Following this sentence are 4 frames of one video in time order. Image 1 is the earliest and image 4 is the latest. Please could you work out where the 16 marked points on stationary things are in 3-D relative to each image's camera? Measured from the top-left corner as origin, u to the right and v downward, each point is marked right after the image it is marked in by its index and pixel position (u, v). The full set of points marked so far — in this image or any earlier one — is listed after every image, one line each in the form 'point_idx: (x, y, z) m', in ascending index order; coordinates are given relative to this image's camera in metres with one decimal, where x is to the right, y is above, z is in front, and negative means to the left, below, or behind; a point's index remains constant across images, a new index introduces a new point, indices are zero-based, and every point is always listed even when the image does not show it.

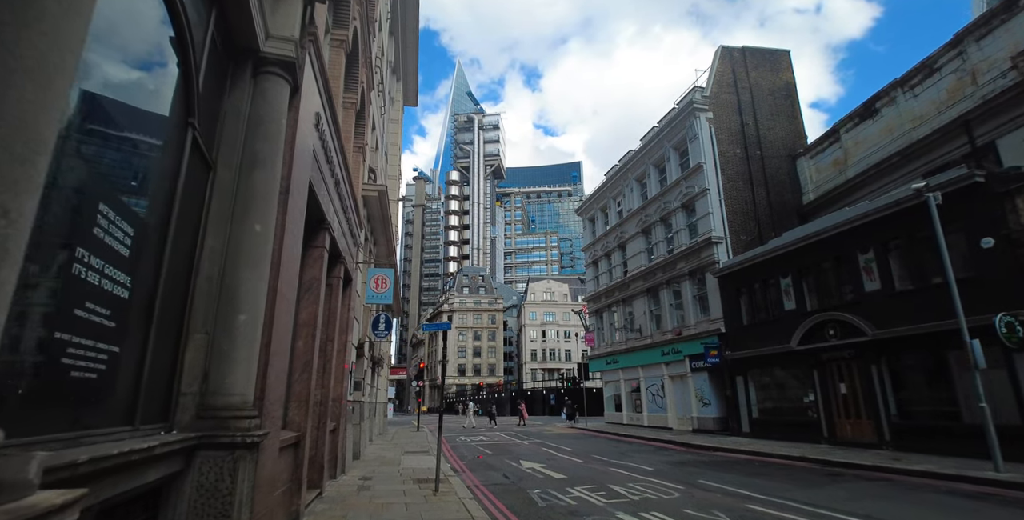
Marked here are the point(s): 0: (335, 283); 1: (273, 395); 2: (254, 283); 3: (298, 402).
0: (-3.6, -0.5, +10.1) m
1: (-2.5, -1.4, +5.4) m
2: (-2.5, -0.2, +4.9) m
3: (-3.1, -2.1, +7.4) m
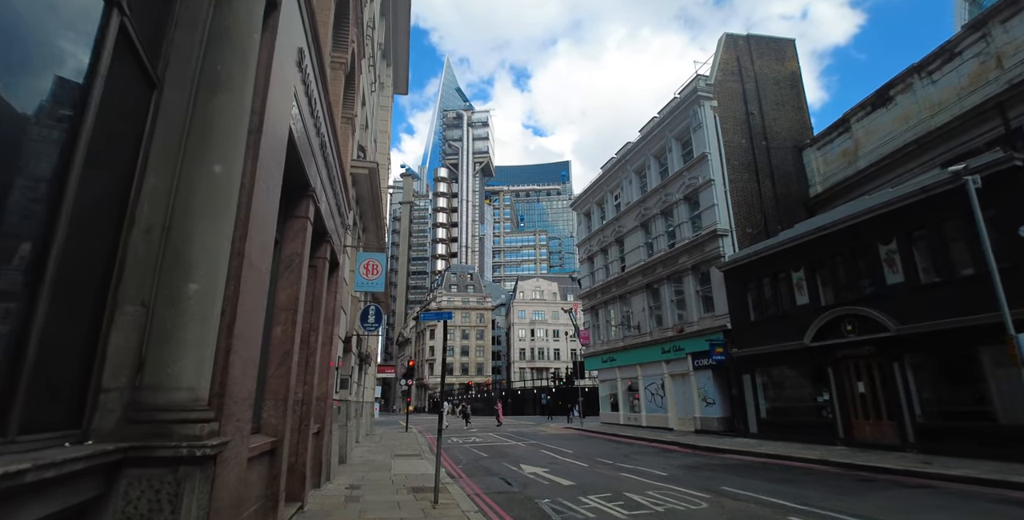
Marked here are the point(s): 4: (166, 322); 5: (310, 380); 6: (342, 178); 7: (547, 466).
0: (-3.4, -0.1, +8.9) m
1: (-2.2, -1.1, +4.2) m
2: (-2.2, +0.1, +3.7) m
3: (-2.9, -1.7, +6.2) m
4: (-2.3, -0.4, +3.4) m
5: (-3.3, -2.0, +8.3) m
6: (-3.6, +1.8, +10.8) m
7: (+1.0, -6.0, +14.7) m
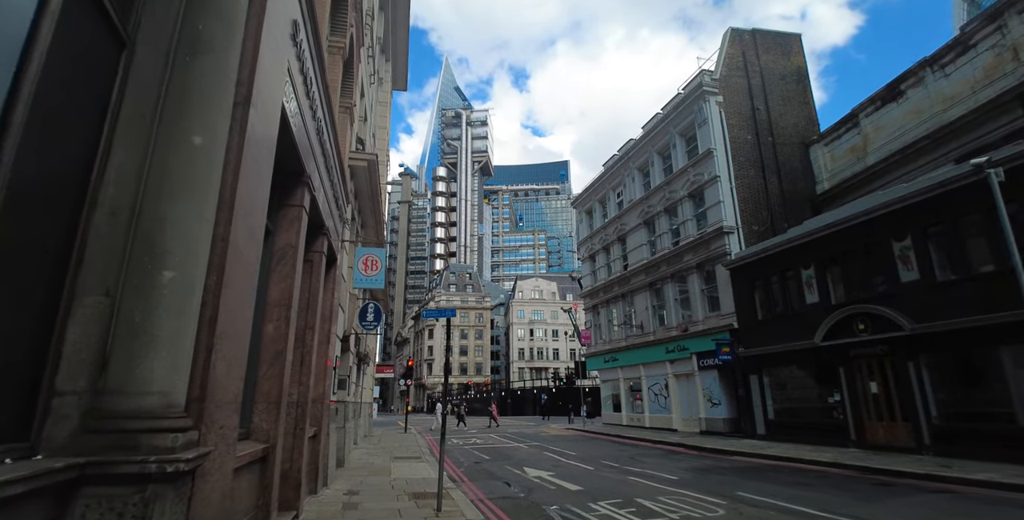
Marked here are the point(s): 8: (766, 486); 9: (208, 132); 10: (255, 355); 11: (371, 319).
0: (-3.2, 0.0, +8.4) m
1: (-2.1, -1.0, +3.7) m
2: (-2.1, +0.2, +3.2) m
3: (-2.8, -1.6, +5.7) m
4: (-2.2, -0.3, +3.0) m
5: (-3.2, -1.9, +7.8) m
6: (-3.5, +1.9, +10.3) m
7: (+1.1, -5.9, +14.3) m
8: (+5.7, -5.1, +11.4) m
9: (-2.1, +0.9, +3.4) m
10: (-2.9, -1.1, +5.8) m
11: (-3.8, -1.6, +13.6) m
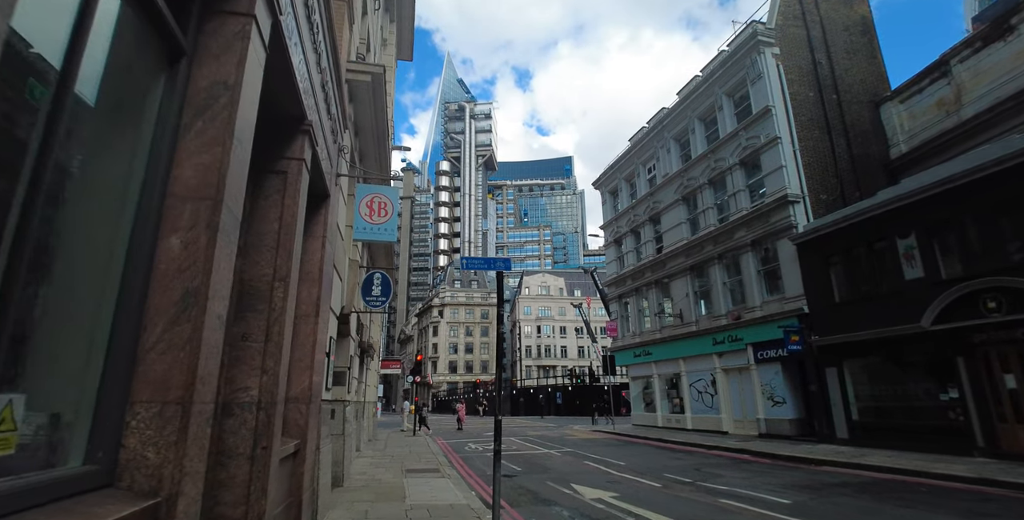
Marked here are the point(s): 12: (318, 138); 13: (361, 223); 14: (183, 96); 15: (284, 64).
0: (-2.3, +0.9, +5.3) m
1: (-1.2, -0.1, +0.6) m
2: (-1.1, +1.1, +0.1) m
3: (-1.8, -0.7, +2.6) m
4: (-1.3, +0.6, -0.2) m
5: (-2.2, -1.0, +4.7) m
6: (-2.5, +2.7, +7.2) m
7: (+2.1, -5.0, +11.1) m
8: (+6.7, -4.2, +8.2) m
9: (-1.1, +1.7, +0.3) m
10: (-2.0, -0.2, +2.7) m
11: (-2.8, -0.7, +10.5) m
12: (-2.3, +1.4, +5.9) m
13: (-2.3, +0.5, +7.9) m
14: (-2.0, +1.0, +3.1) m
15: (-1.9, +1.7, +4.4) m
